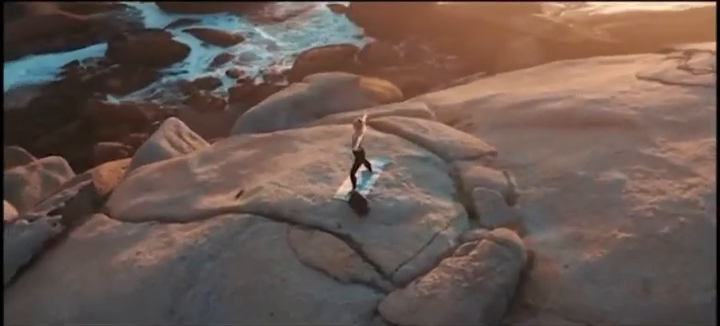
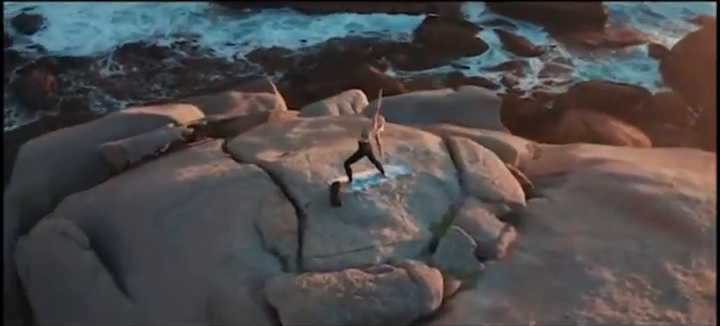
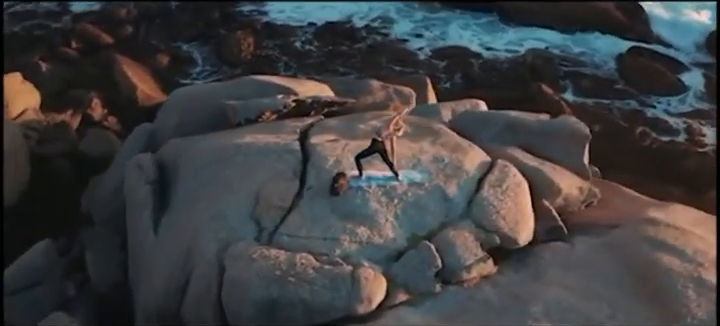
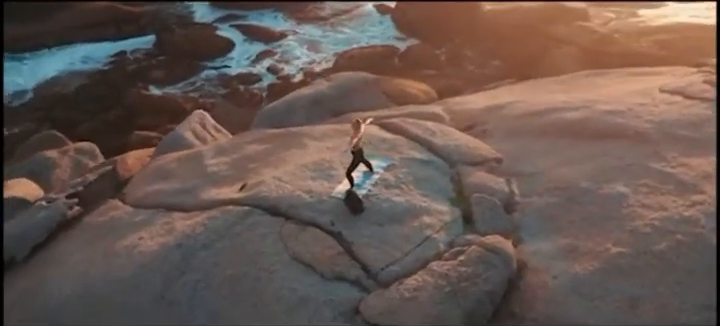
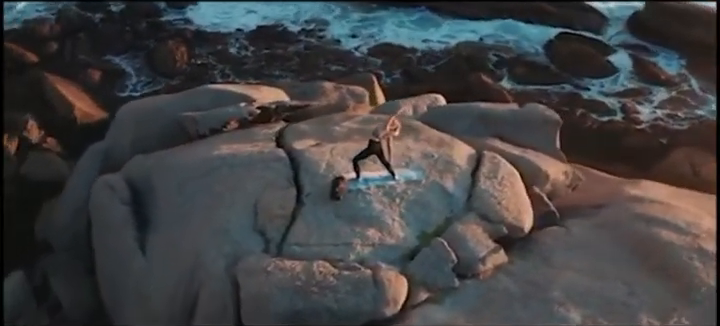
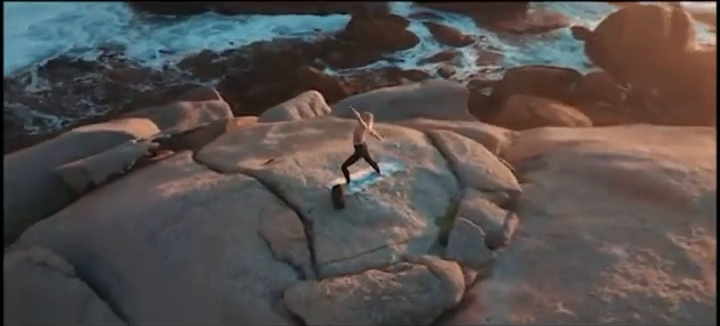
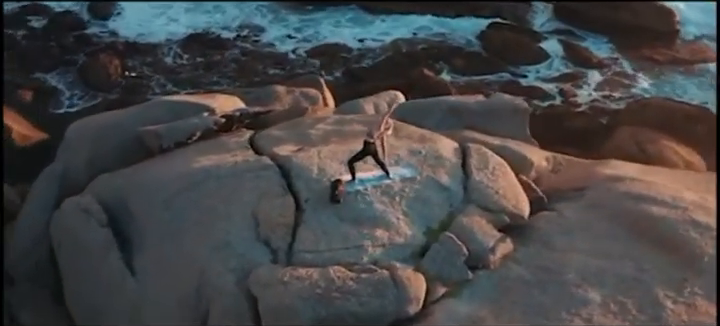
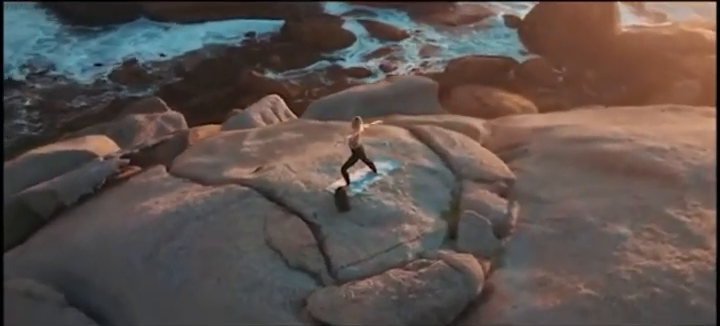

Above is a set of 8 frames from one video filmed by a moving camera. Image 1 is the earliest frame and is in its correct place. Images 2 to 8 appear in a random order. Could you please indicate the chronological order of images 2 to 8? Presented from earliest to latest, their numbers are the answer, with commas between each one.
4, 8, 6, 2, 7, 5, 3
